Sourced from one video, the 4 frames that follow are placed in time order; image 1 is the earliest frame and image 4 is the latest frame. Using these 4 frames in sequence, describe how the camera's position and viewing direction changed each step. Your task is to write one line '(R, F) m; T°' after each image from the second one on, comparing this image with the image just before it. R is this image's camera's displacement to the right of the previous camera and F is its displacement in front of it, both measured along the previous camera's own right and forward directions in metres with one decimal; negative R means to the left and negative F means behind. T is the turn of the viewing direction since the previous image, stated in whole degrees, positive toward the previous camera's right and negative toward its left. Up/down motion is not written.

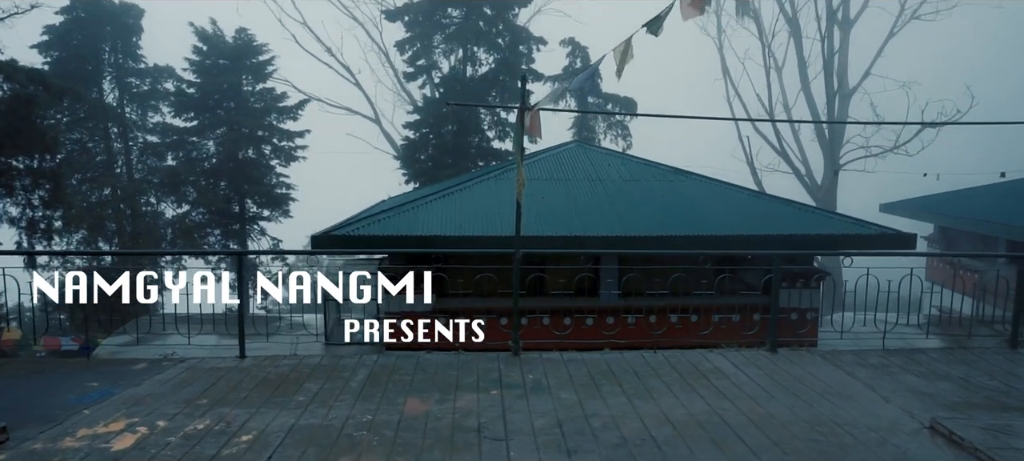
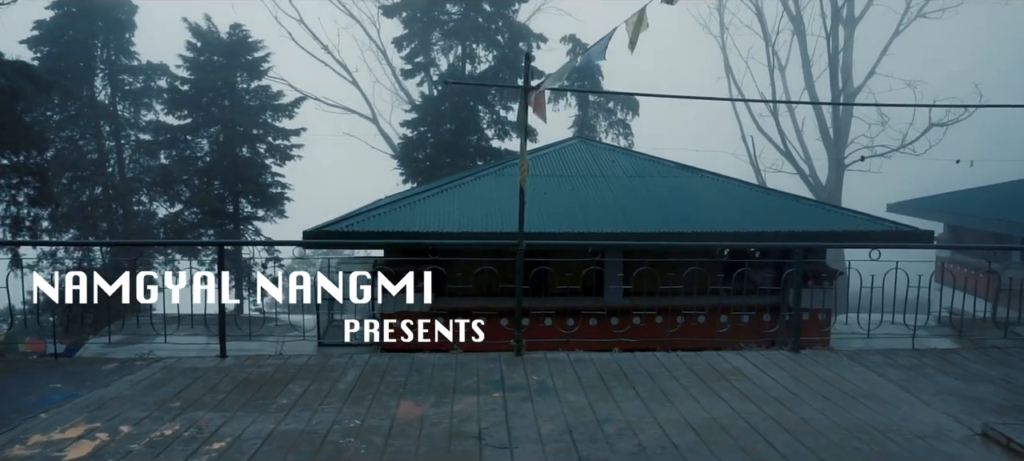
(0.0, +0.3) m; 0°
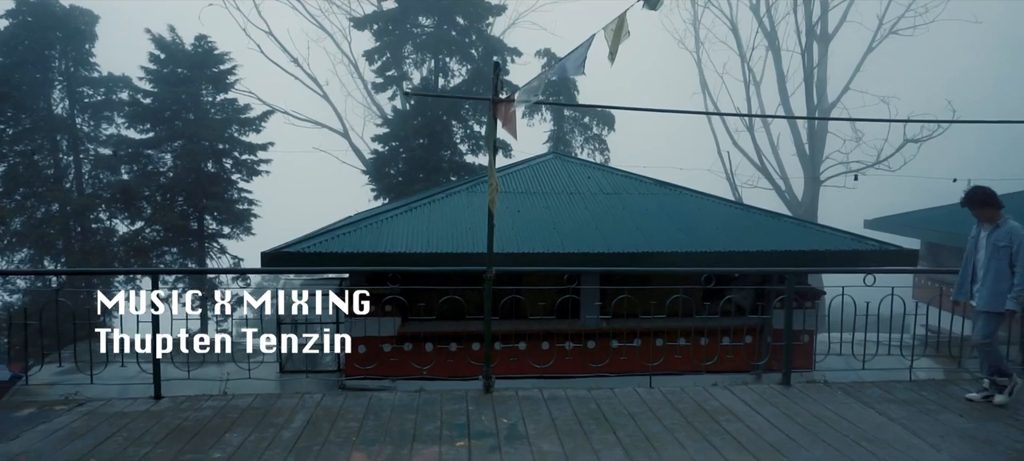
(0.0, +0.4) m; +2°
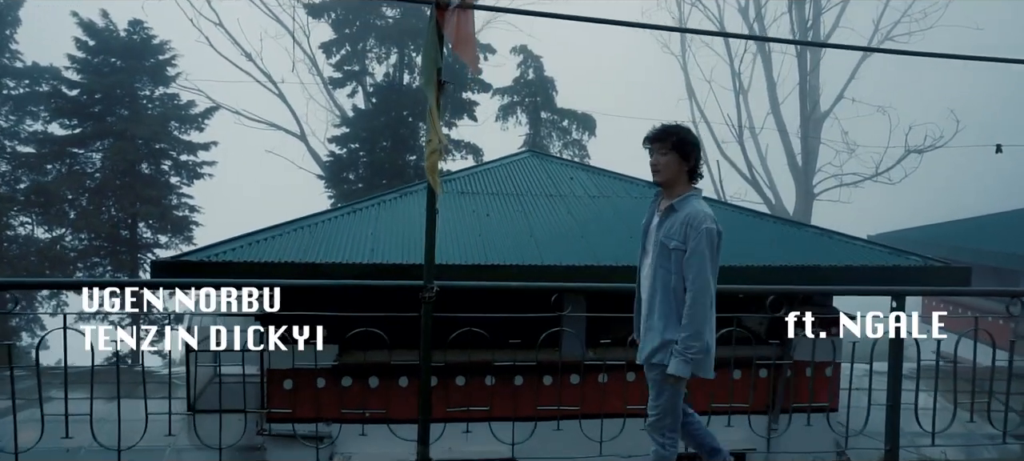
(+0.1, +1.5) m; +2°
